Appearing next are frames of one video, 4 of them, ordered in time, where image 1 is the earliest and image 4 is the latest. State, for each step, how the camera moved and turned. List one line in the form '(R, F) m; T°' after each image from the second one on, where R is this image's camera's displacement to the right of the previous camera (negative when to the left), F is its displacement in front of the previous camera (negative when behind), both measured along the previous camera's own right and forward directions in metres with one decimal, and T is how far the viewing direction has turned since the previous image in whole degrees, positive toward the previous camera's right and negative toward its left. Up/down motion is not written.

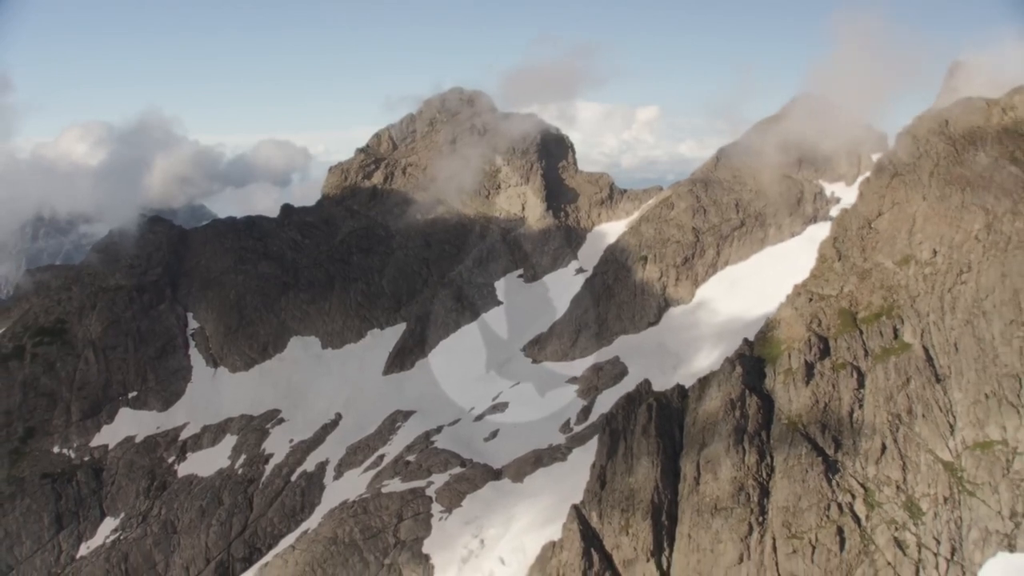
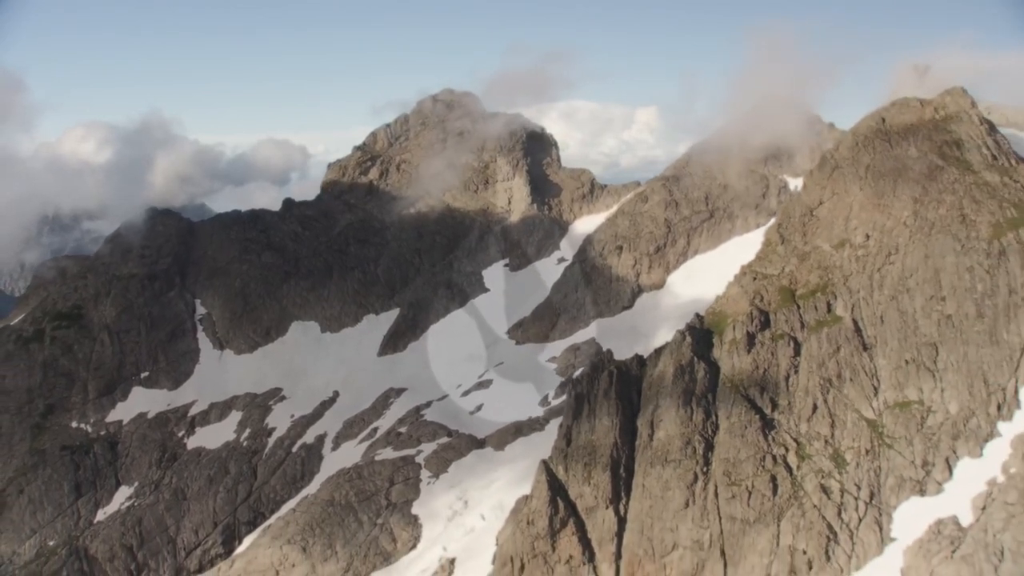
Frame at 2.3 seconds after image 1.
(+2.3, -8.6) m; 0°
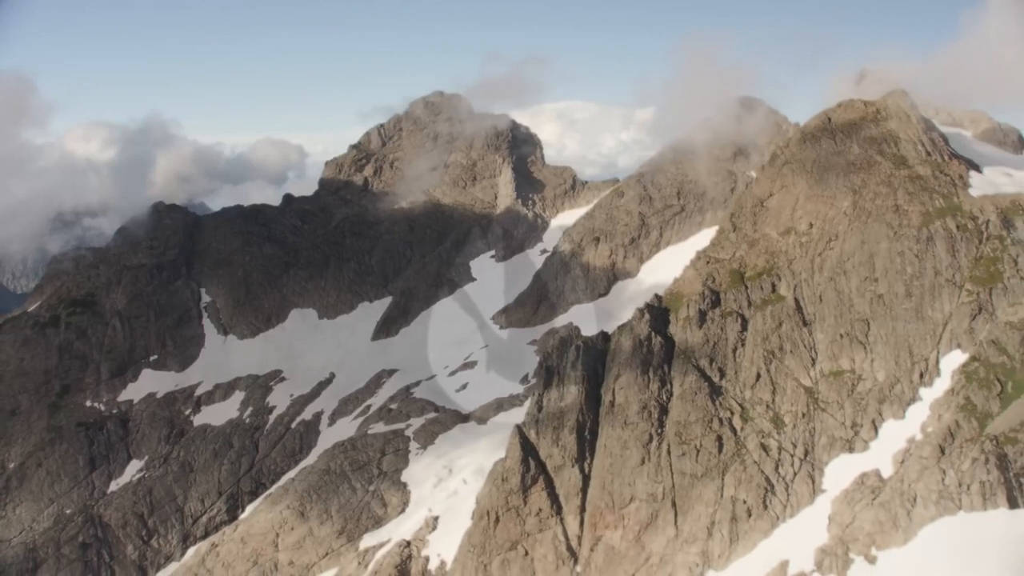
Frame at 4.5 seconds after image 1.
(+2.3, -8.7) m; 0°
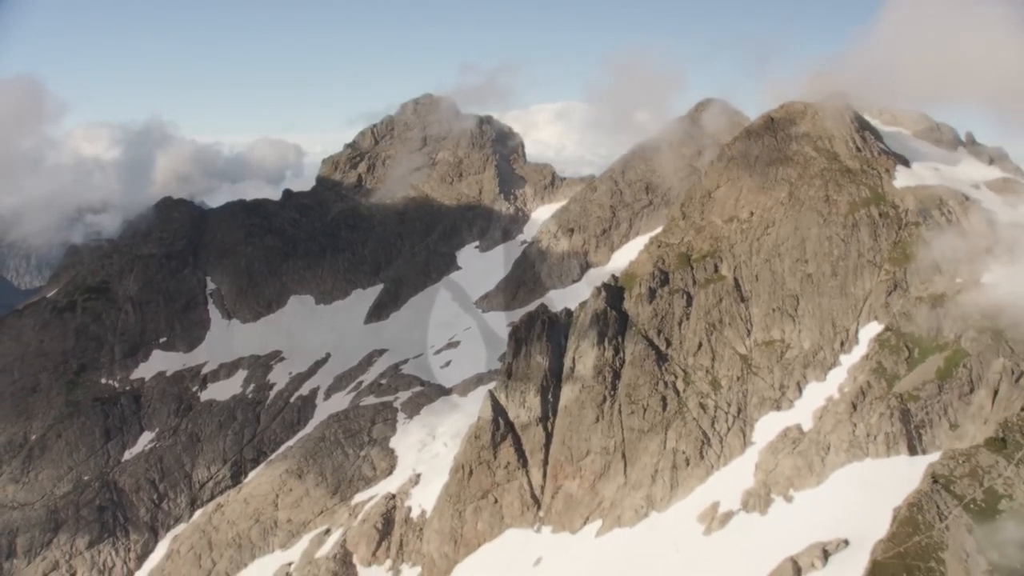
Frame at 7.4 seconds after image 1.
(+3.2, -11.1) m; 0°
